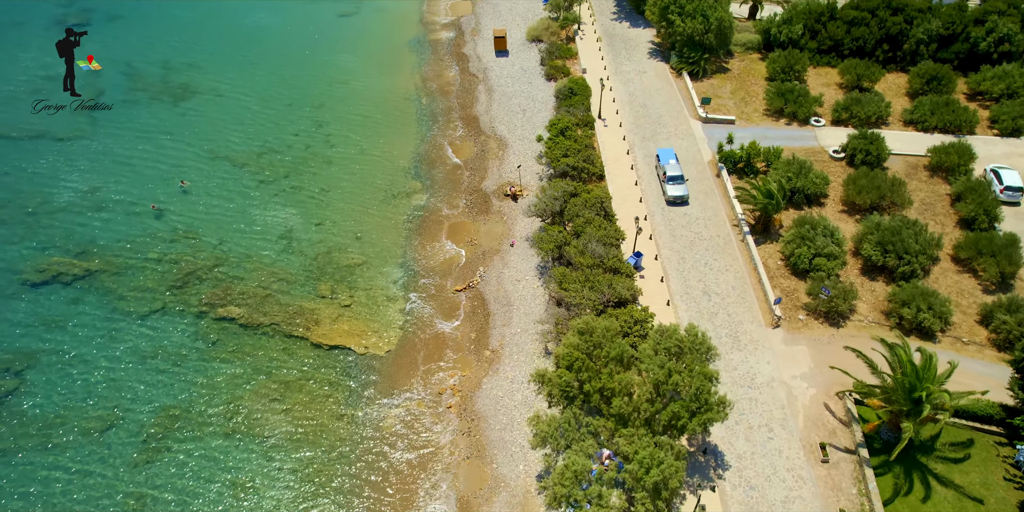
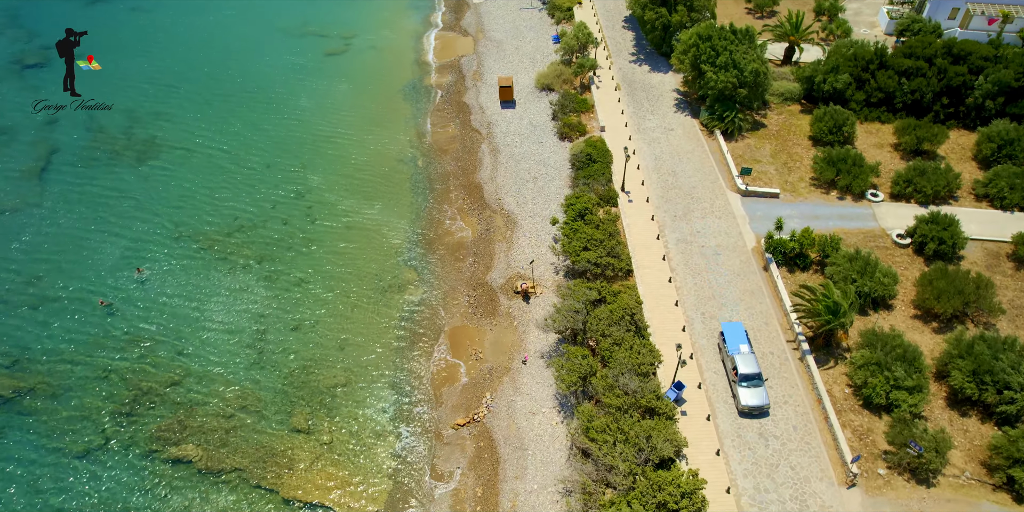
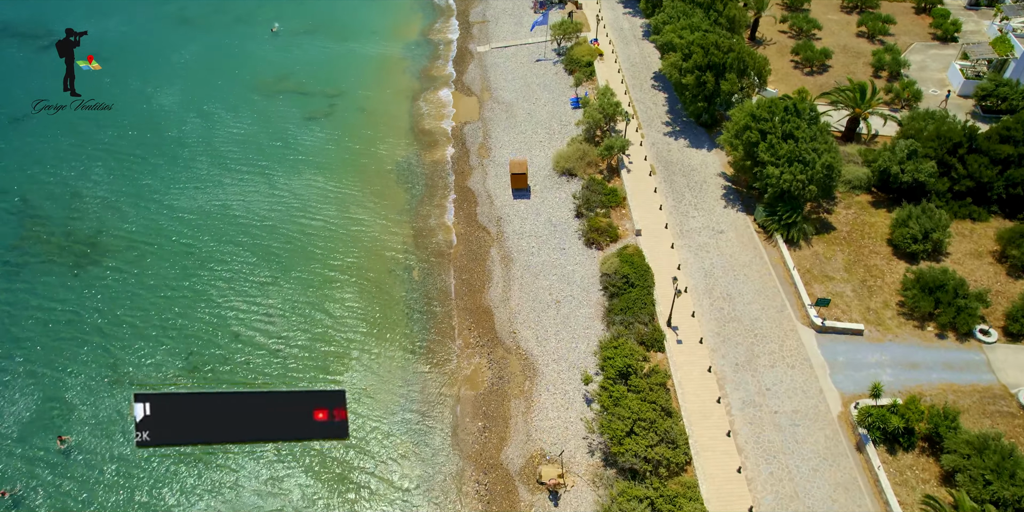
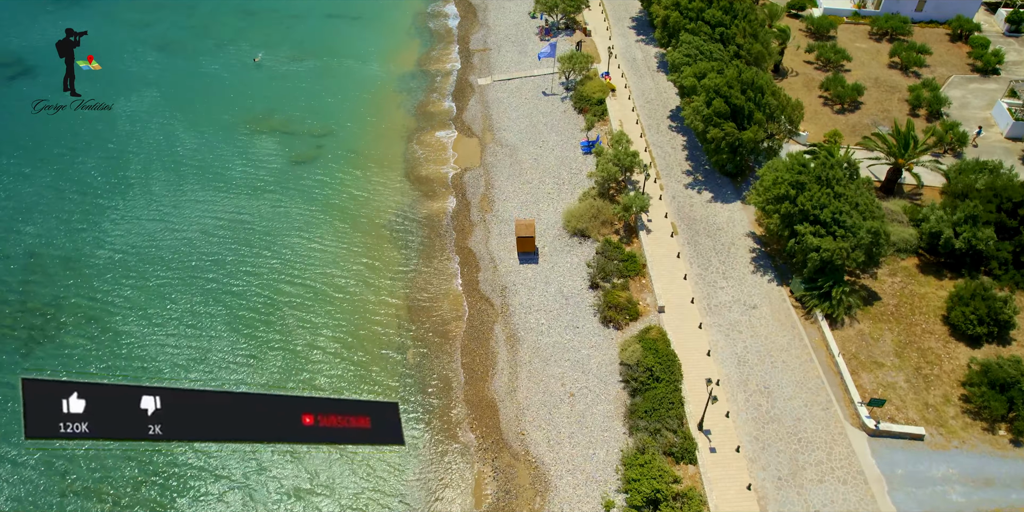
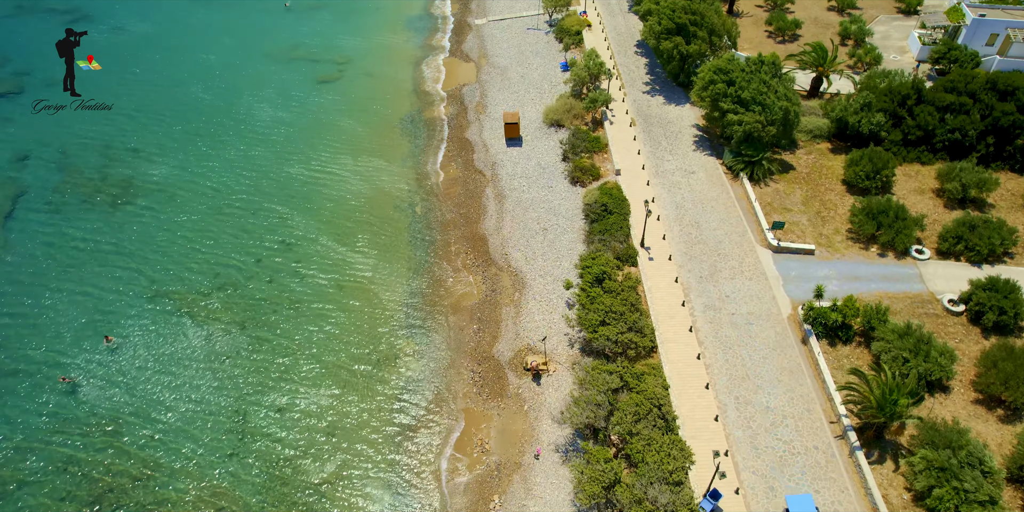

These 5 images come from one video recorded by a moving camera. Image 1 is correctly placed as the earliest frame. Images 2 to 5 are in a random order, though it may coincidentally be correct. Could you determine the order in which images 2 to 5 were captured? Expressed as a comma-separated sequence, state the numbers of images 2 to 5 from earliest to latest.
2, 5, 3, 4
